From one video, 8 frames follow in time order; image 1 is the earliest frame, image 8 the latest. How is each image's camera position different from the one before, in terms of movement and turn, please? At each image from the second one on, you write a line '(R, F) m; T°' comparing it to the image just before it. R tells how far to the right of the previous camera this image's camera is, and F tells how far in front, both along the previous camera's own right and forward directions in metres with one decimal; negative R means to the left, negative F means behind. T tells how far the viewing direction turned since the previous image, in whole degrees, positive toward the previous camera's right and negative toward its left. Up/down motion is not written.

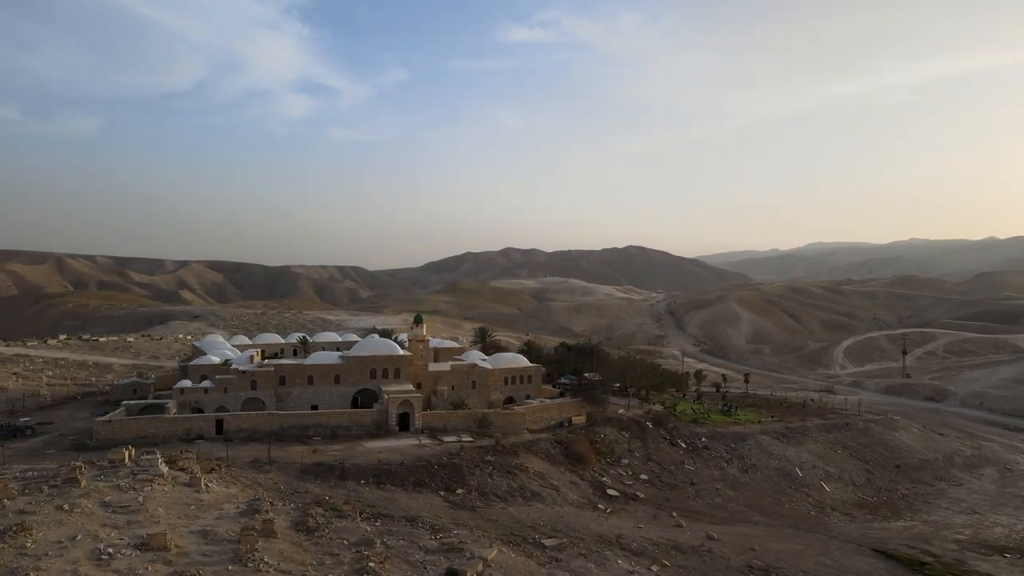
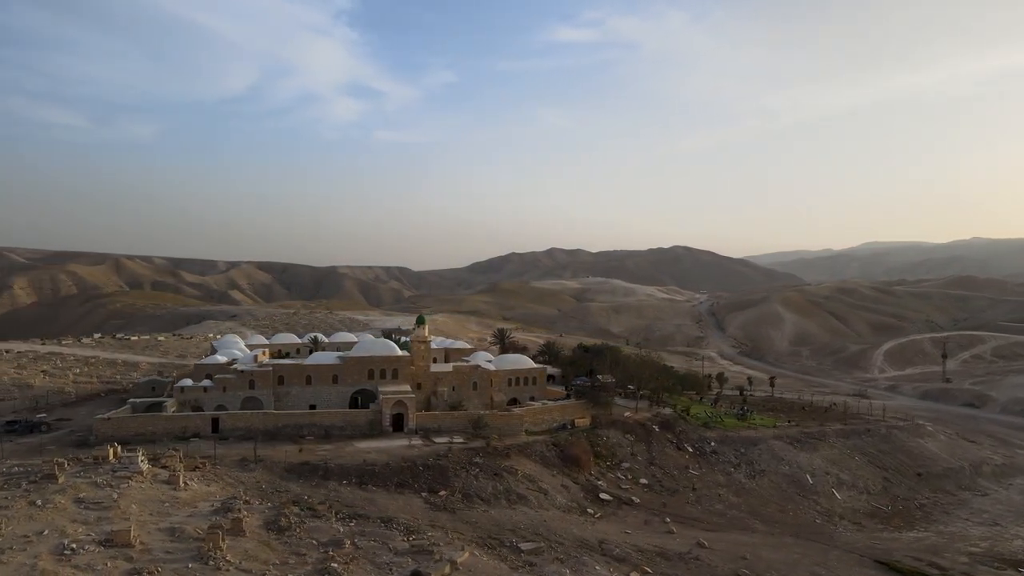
(+1.6, +0.2) m; -3°
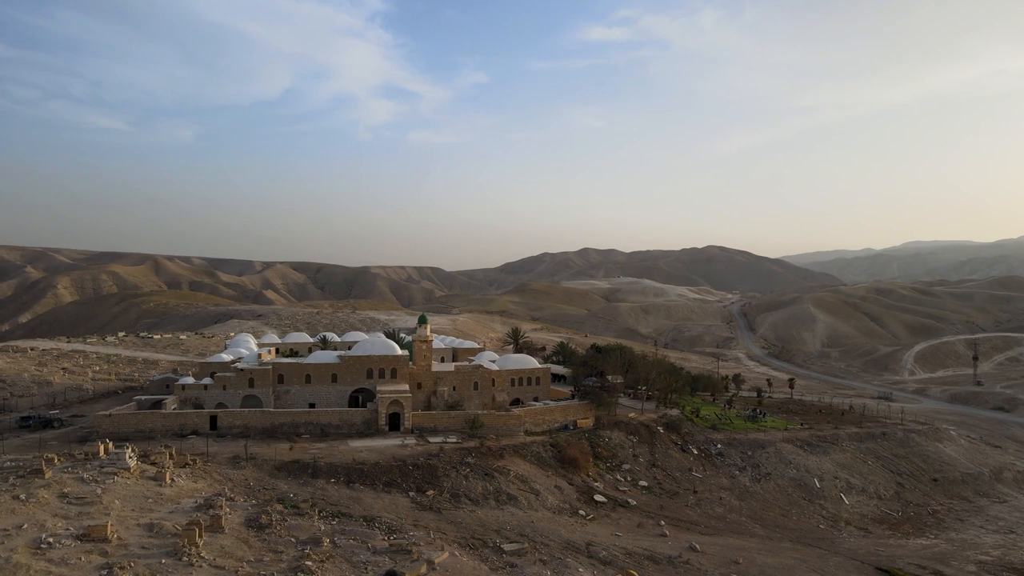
(+1.2, +0.1) m; -2°
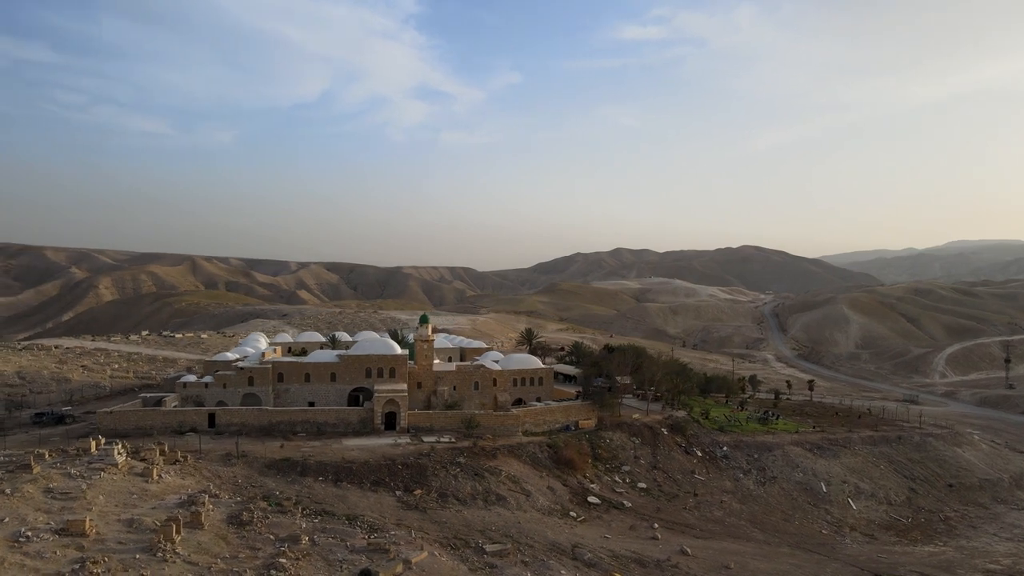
(+1.2, +0.1) m; -2°
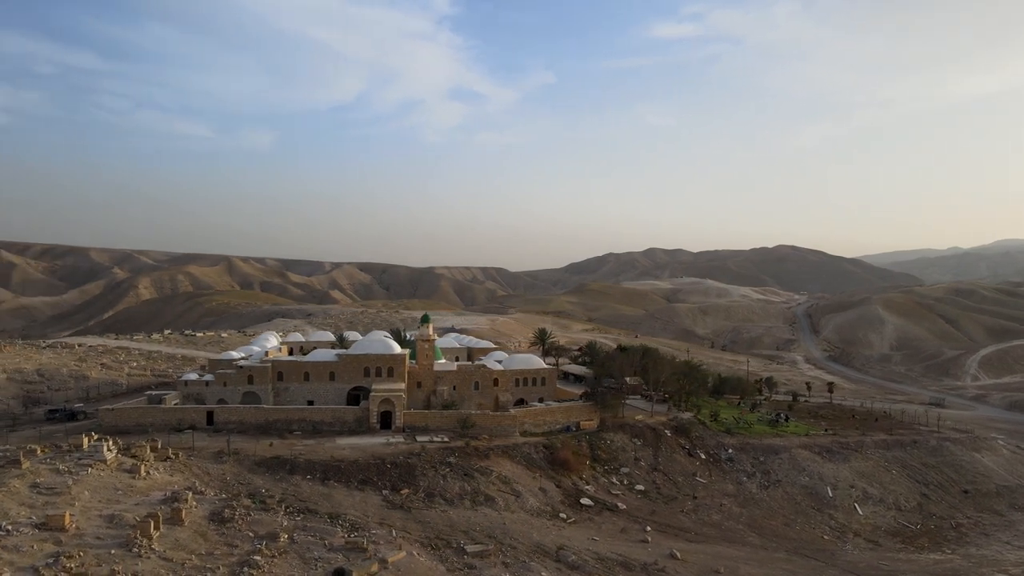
(+1.2, +0.1) m; -2°
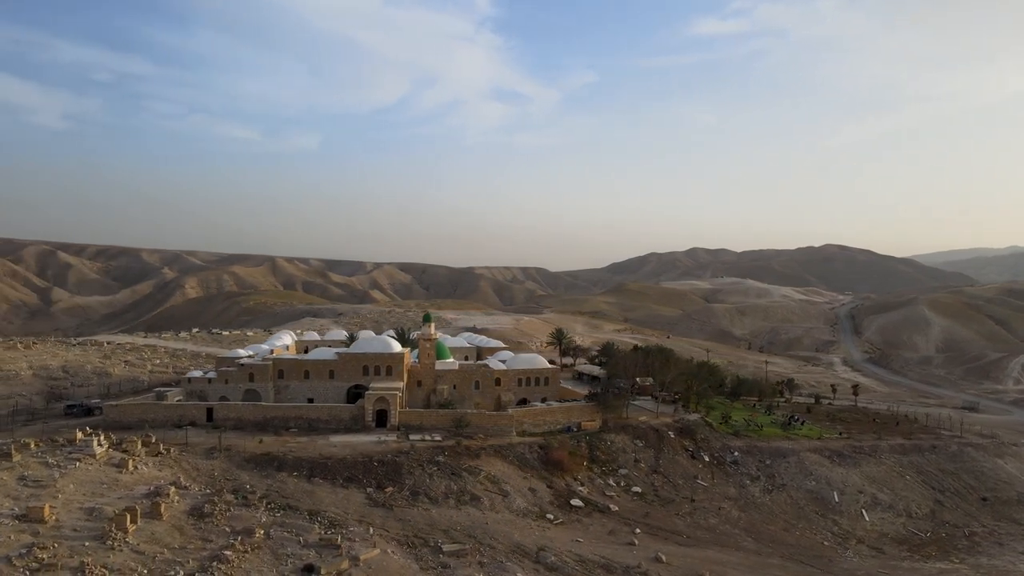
(+1.5, +0.1) m; -3°
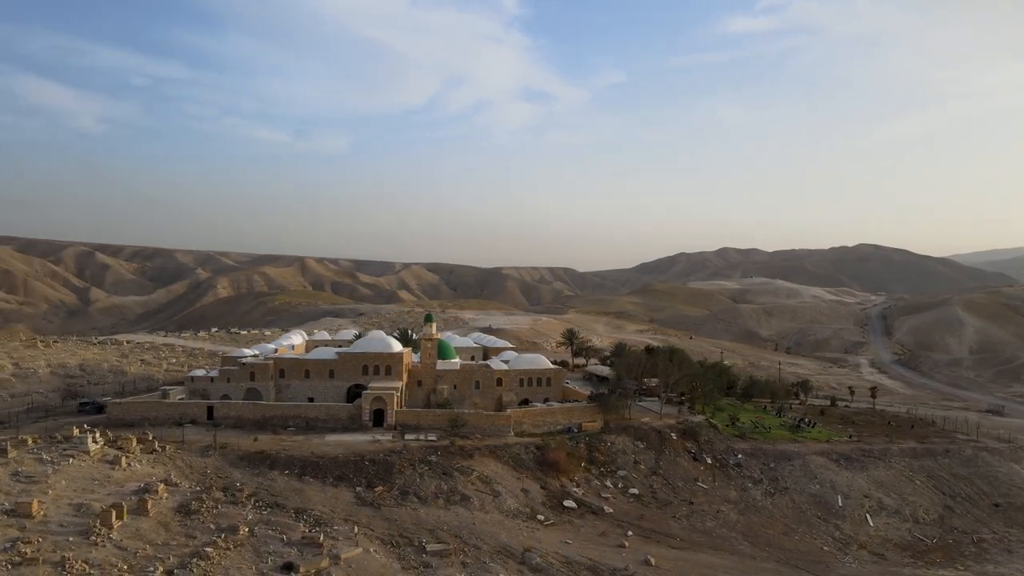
(+1.0, +0.1) m; -2°
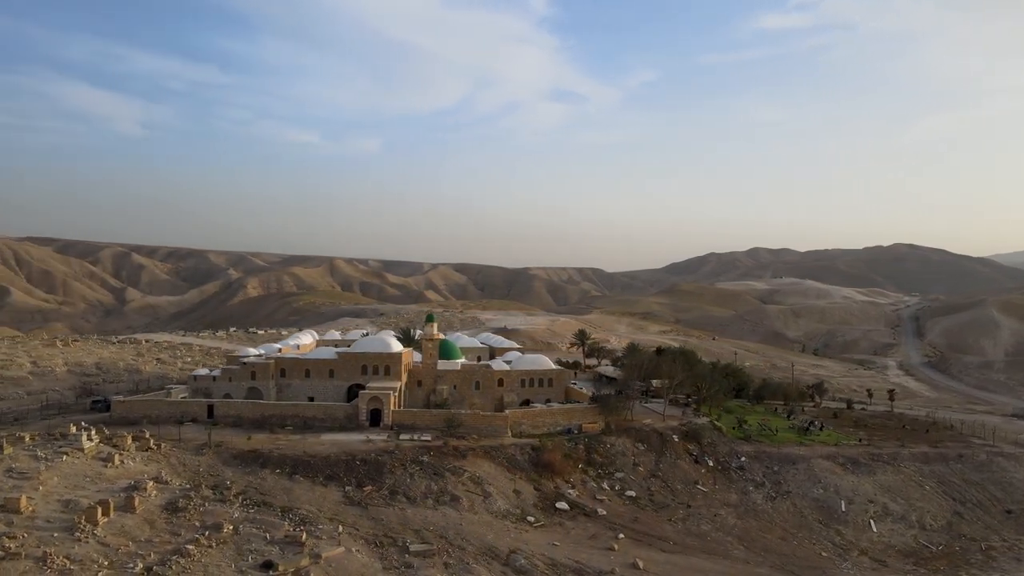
(+1.1, +0.1) m; -2°
